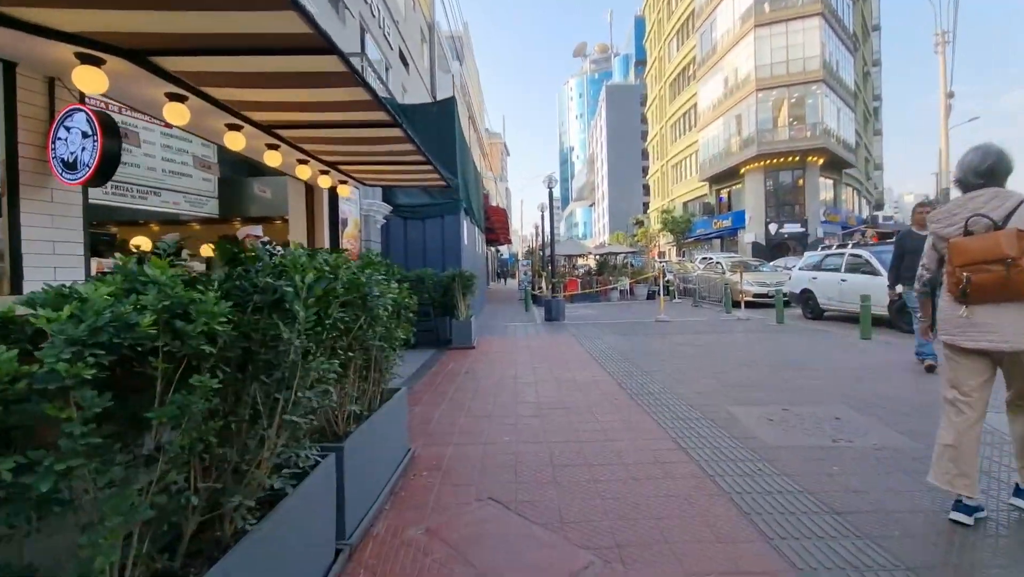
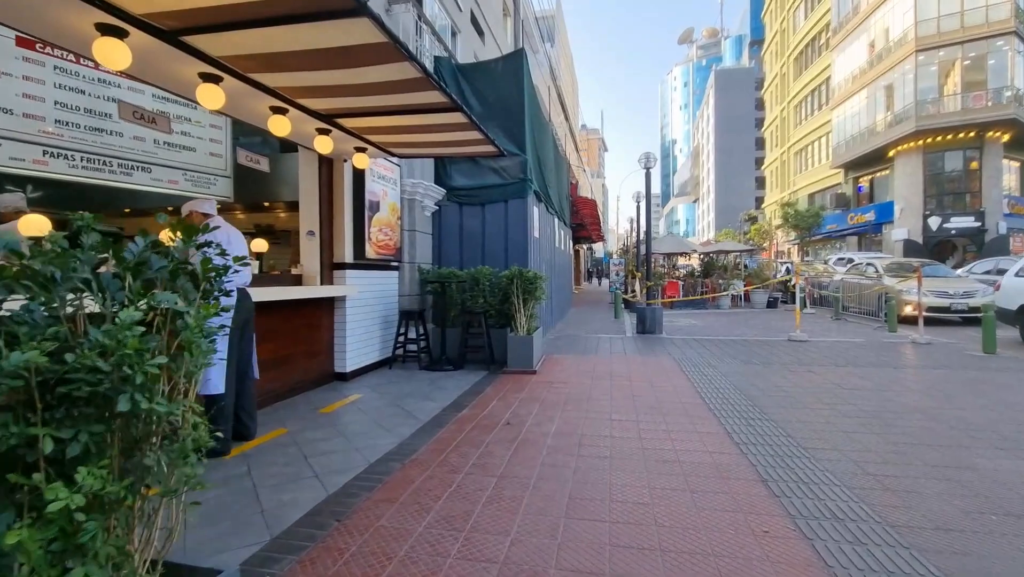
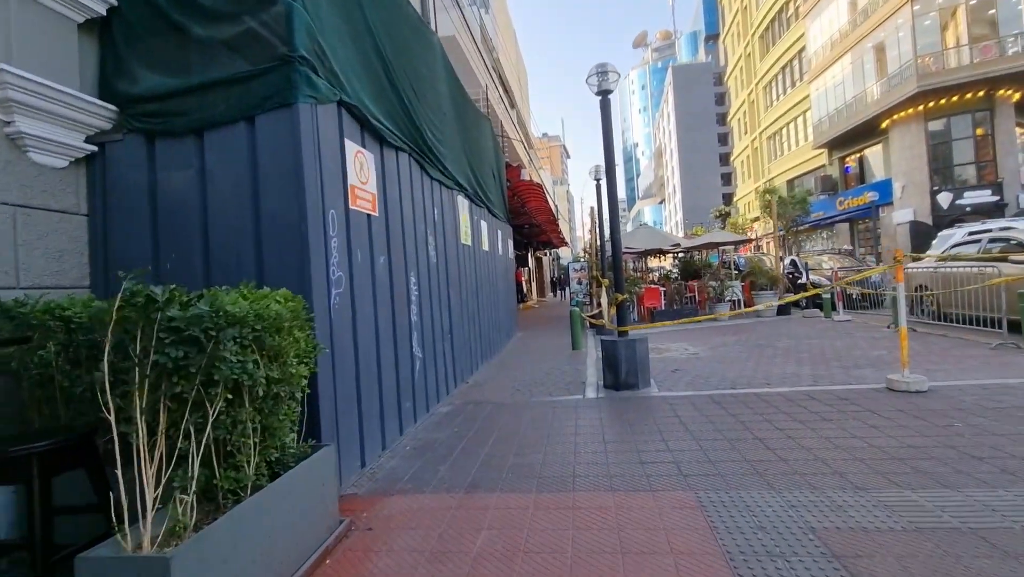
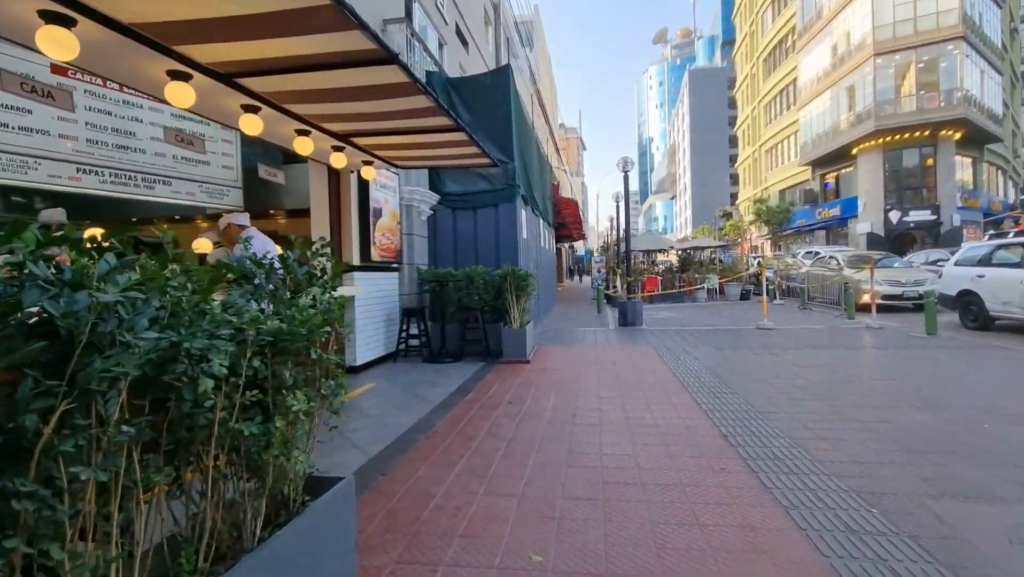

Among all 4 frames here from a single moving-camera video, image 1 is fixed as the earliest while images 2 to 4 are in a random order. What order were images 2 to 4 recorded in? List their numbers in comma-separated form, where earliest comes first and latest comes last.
4, 2, 3
